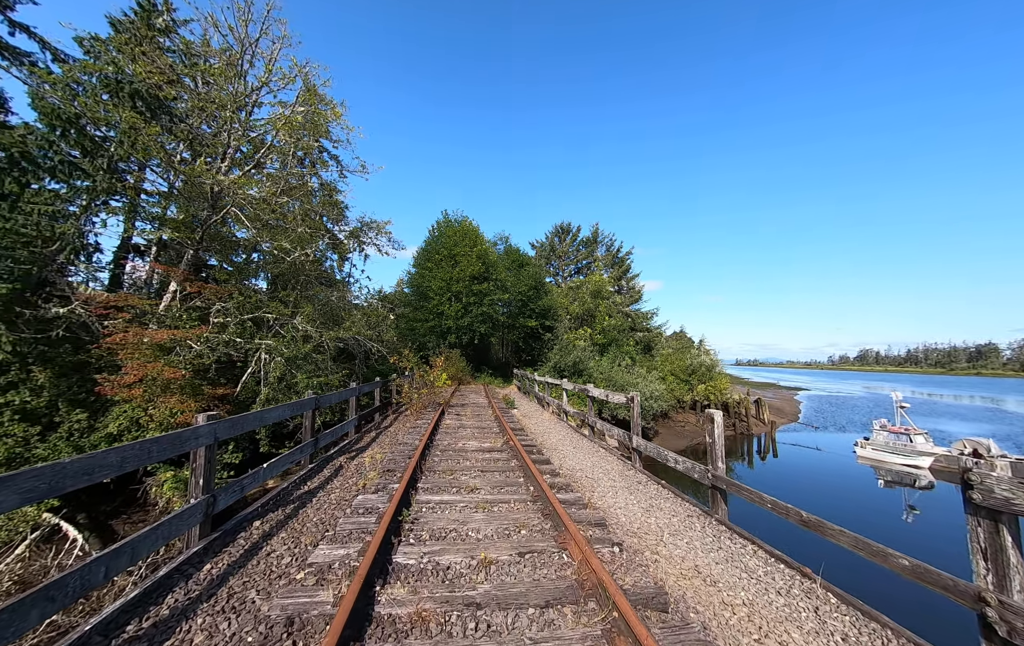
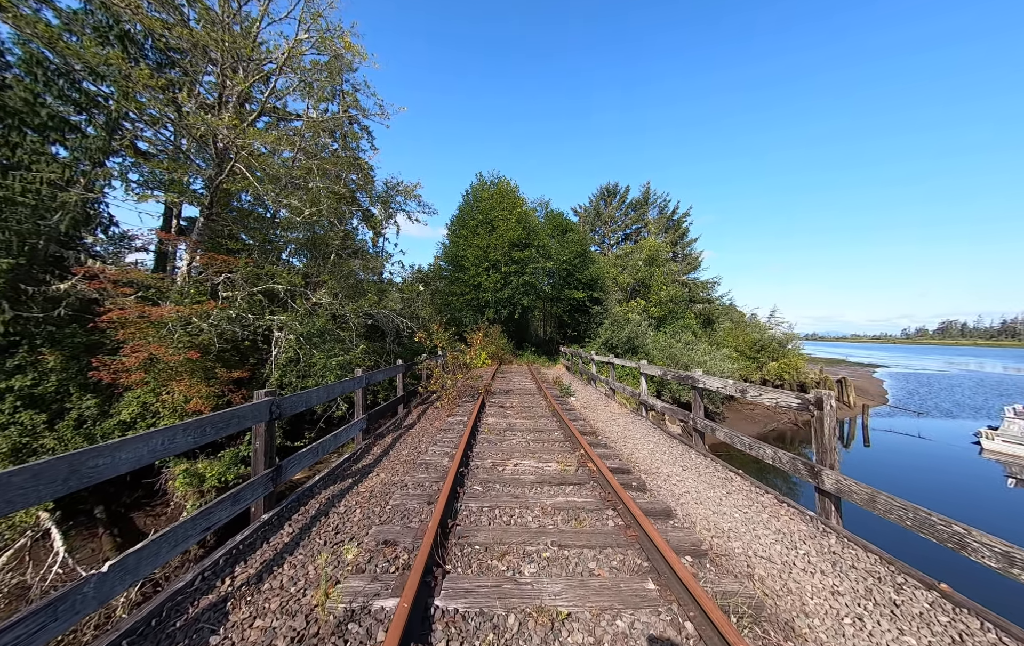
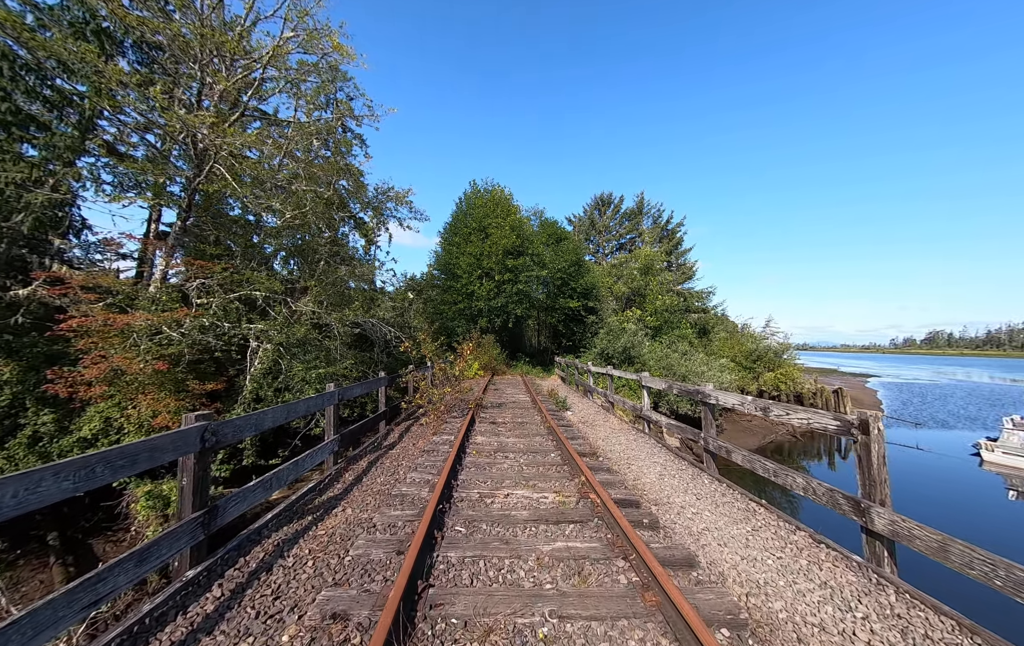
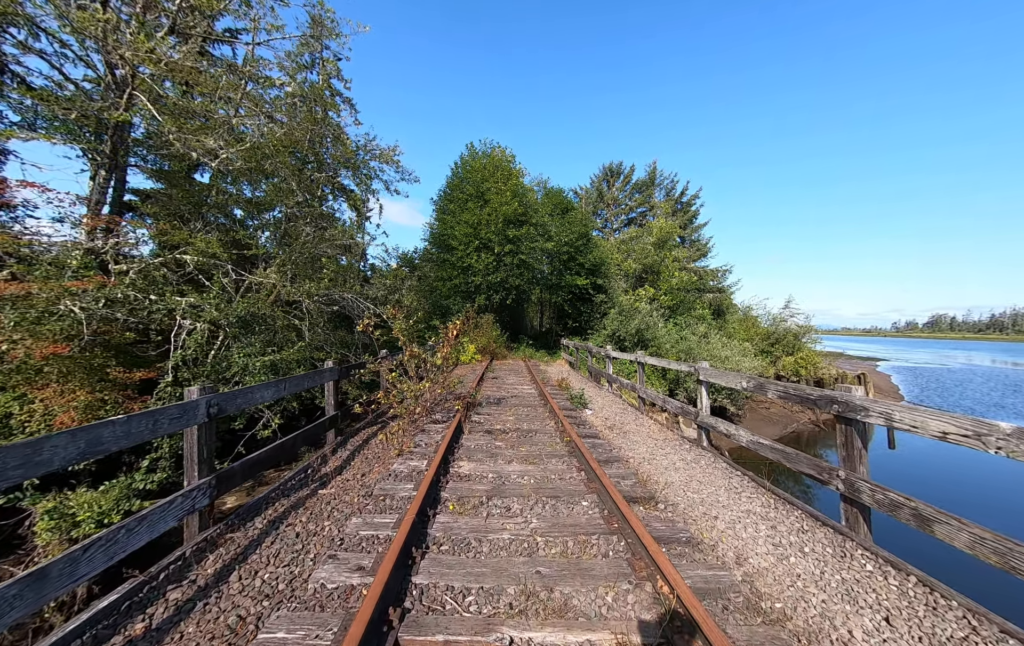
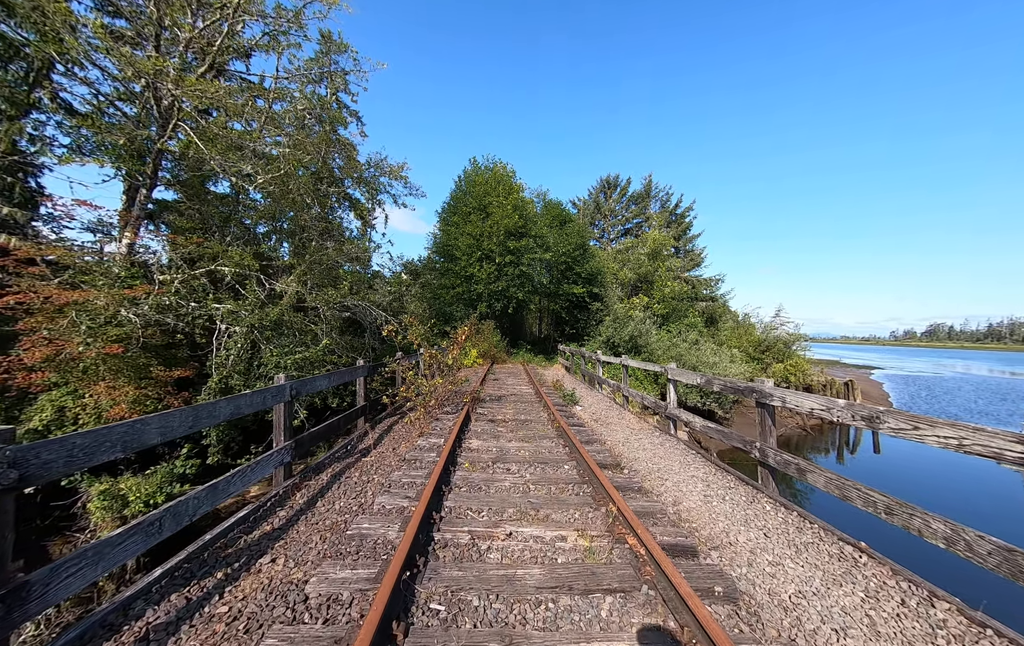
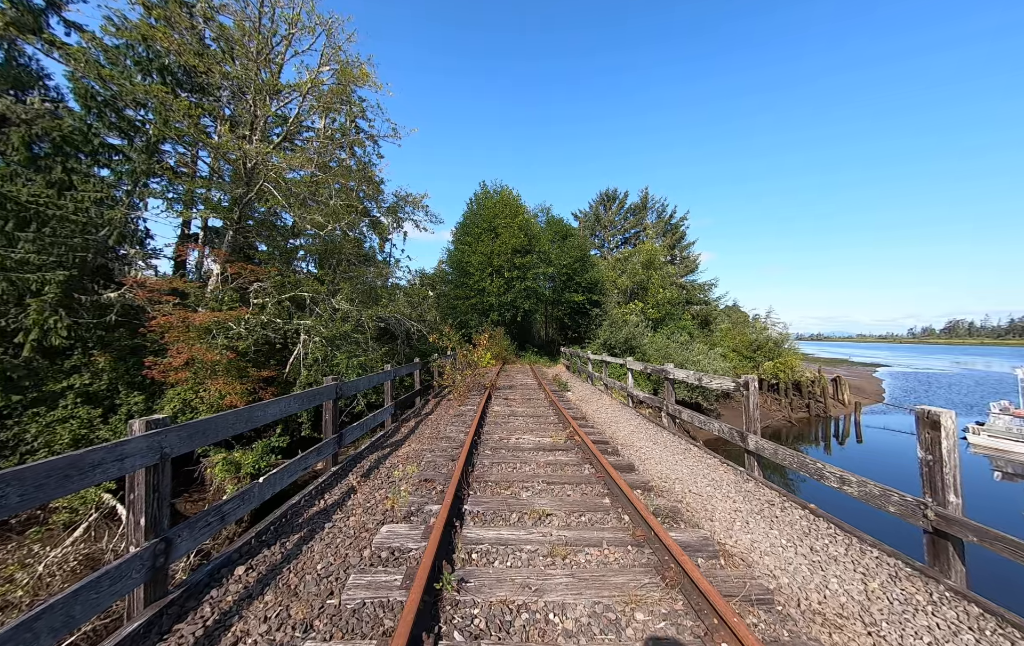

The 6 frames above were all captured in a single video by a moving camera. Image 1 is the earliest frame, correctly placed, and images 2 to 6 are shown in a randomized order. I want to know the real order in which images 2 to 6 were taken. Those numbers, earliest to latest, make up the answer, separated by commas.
6, 2, 3, 5, 4
